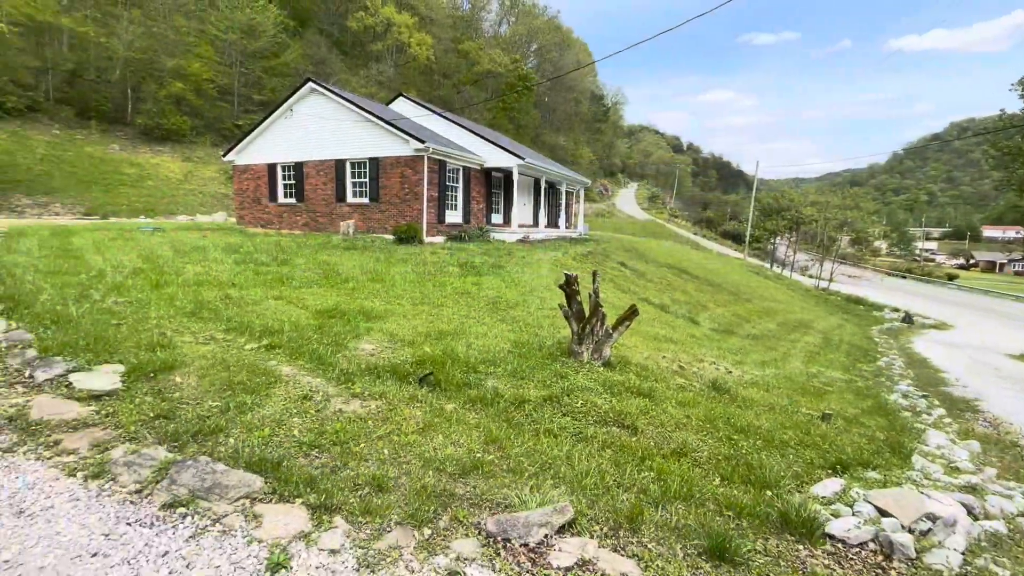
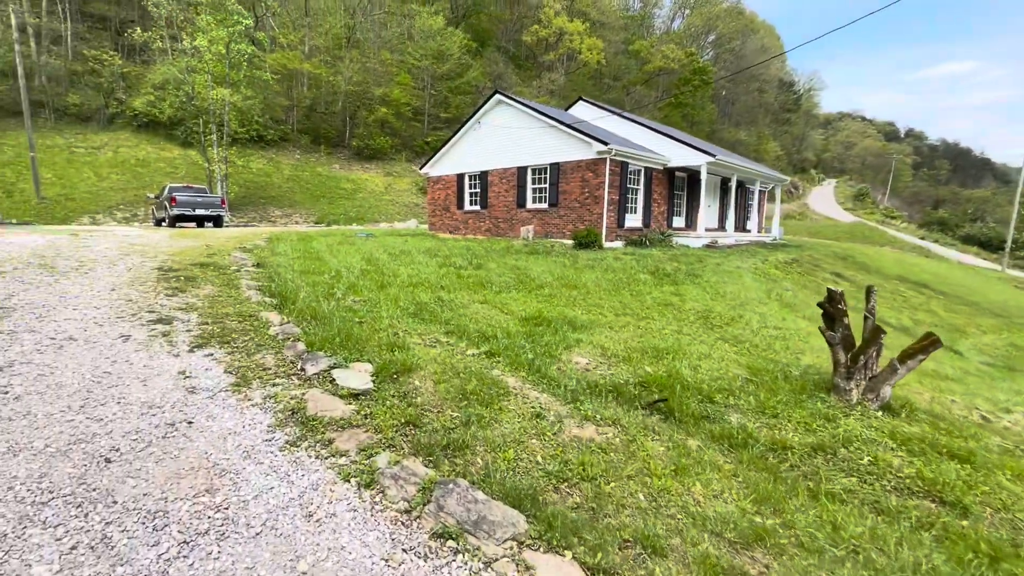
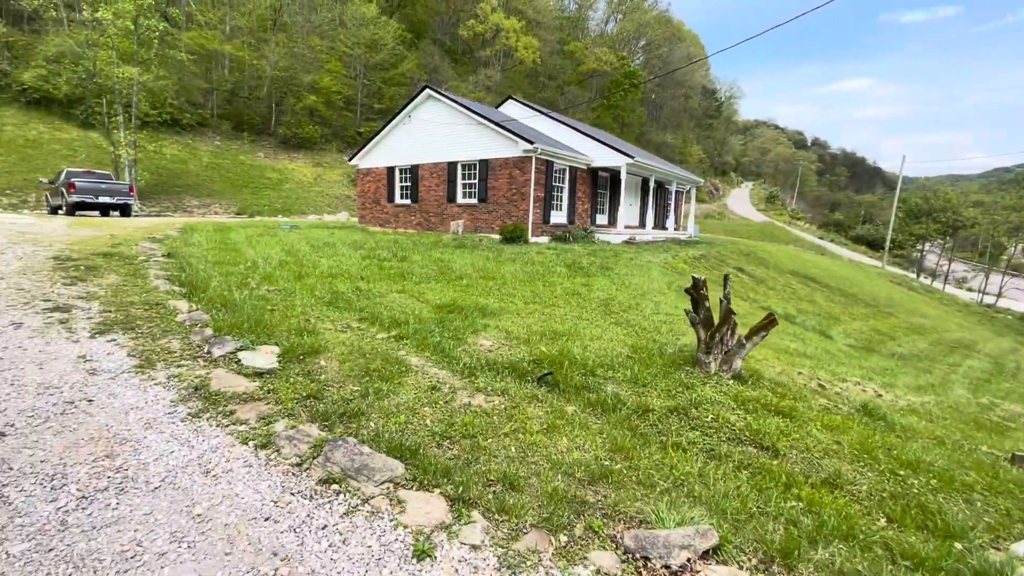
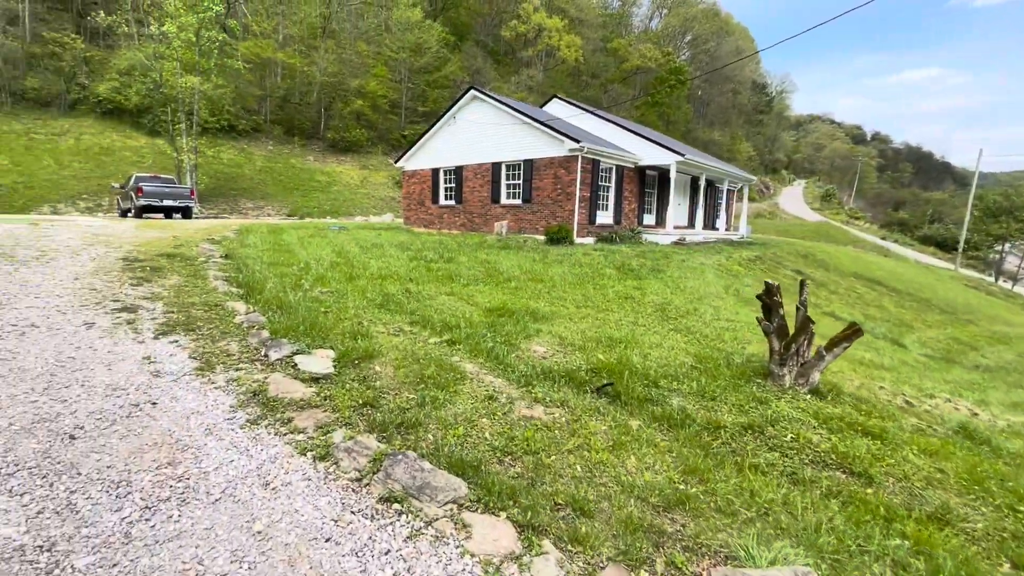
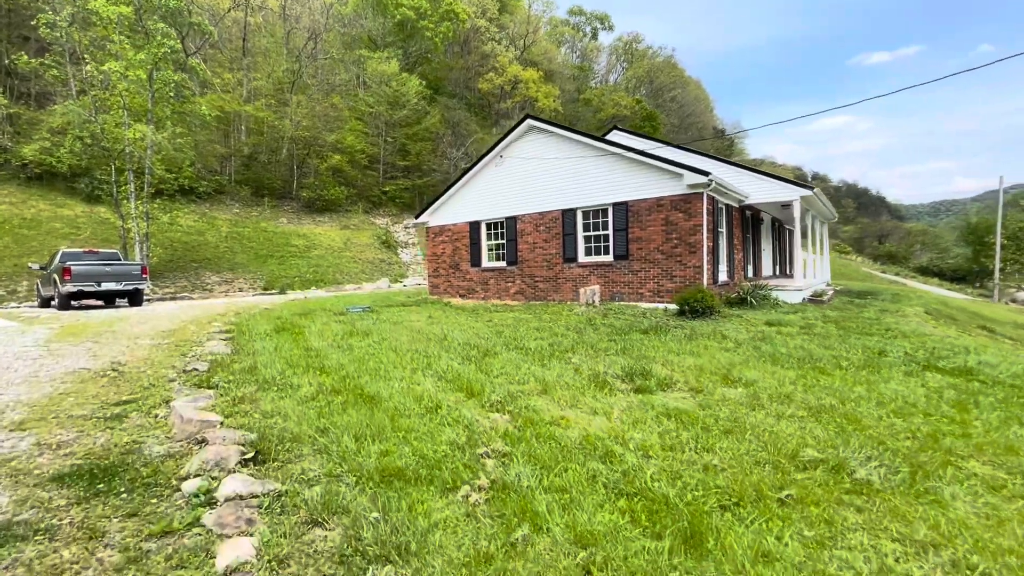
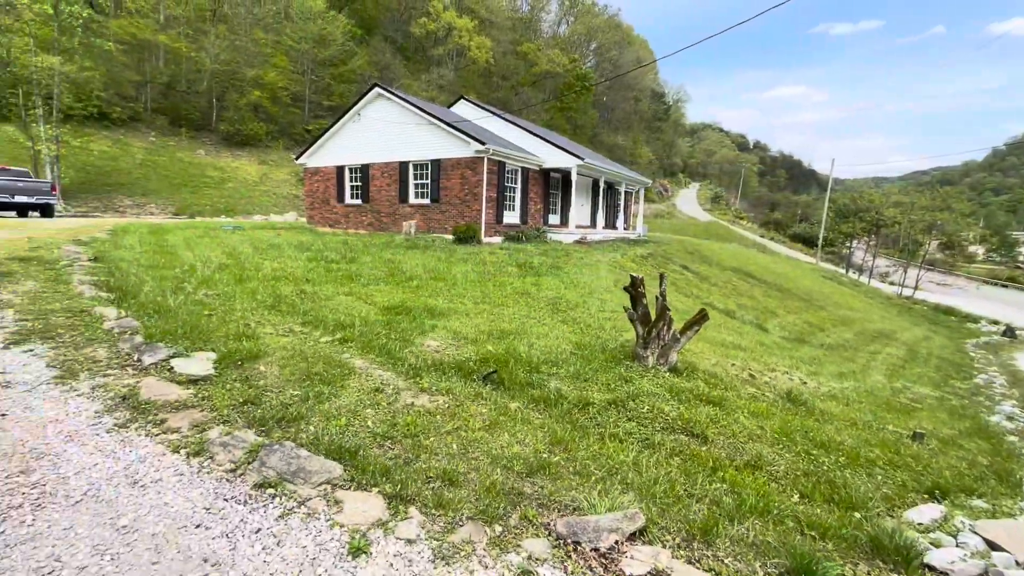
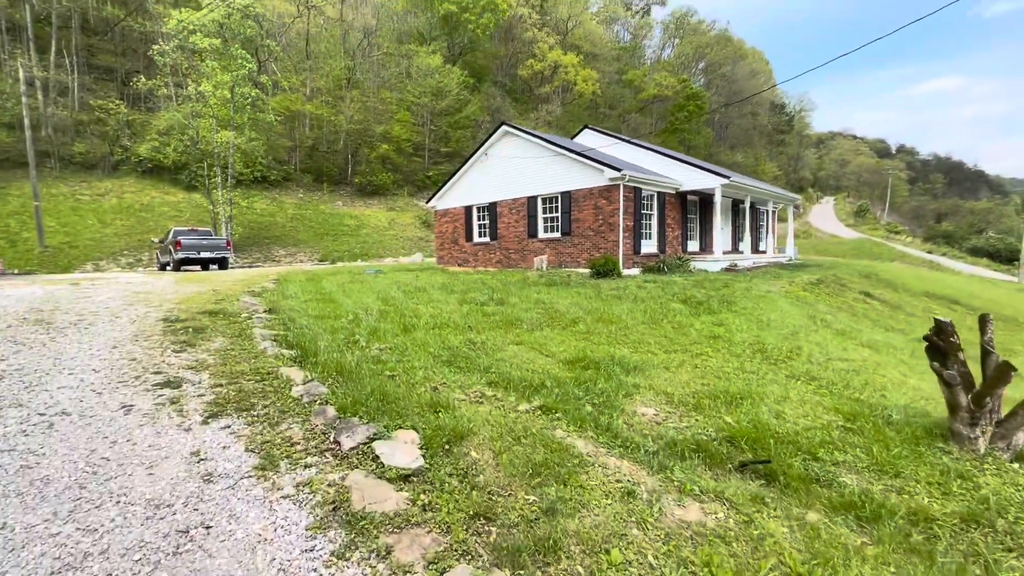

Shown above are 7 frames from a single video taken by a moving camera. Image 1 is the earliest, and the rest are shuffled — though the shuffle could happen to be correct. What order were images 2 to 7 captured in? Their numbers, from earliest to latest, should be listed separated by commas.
6, 3, 4, 2, 7, 5
